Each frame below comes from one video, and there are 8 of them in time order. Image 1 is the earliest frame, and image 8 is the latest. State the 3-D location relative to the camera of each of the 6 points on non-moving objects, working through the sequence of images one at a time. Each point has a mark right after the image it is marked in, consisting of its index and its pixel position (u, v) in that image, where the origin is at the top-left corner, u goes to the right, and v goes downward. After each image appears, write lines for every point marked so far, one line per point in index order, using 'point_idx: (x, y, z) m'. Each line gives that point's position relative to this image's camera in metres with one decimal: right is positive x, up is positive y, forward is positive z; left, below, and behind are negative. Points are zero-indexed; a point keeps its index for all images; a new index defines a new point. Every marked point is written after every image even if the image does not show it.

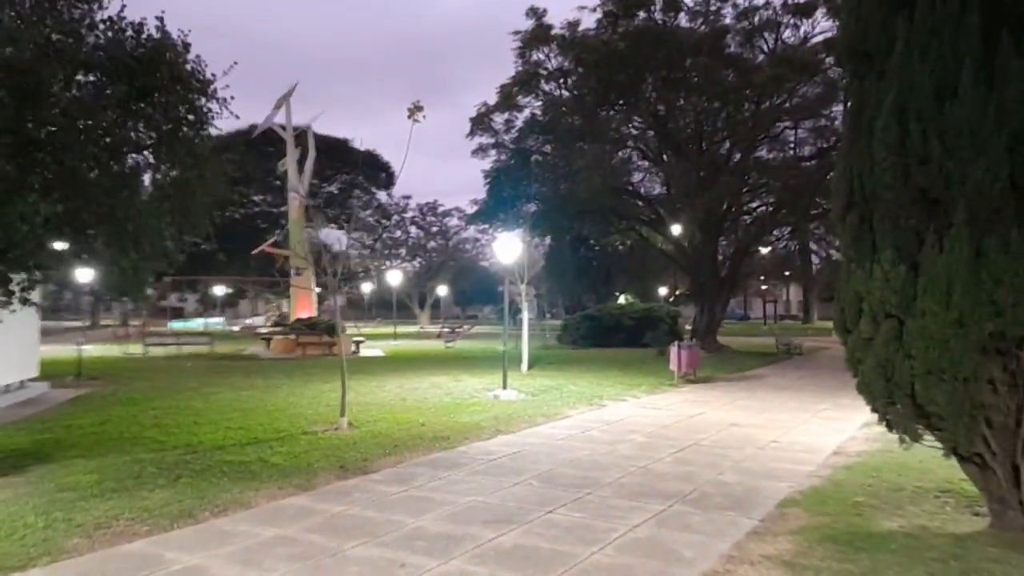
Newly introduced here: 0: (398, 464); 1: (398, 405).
0: (-1.2, -1.9, +8.4) m
1: (-1.8, -1.8, +12.5) m
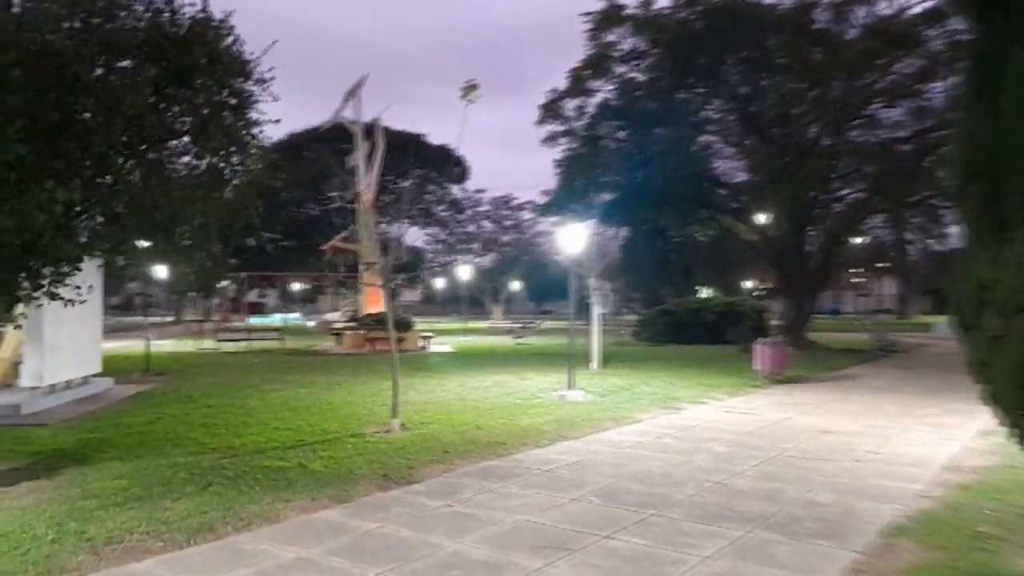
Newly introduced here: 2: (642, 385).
0: (-0.6, -1.8, +7.7) m
1: (-0.9, -1.7, +11.7) m
2: (+2.4, -1.8, +14.6) m
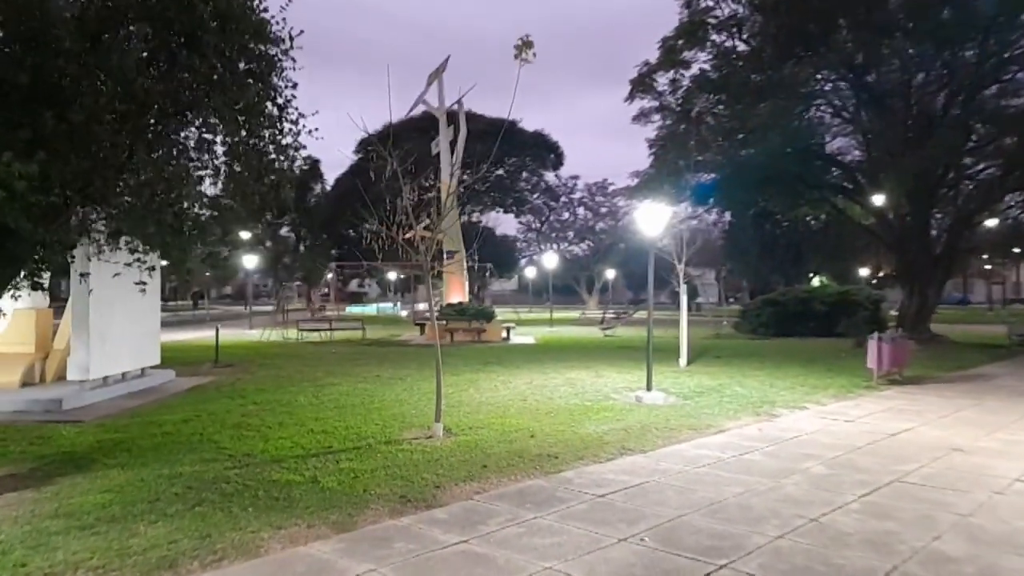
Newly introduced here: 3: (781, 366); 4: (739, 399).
0: (-0.3, -1.7, +6.5) m
1: (0.0, -1.6, +10.5) m
2: (+3.6, -1.6, +12.9) m
3: (+5.6, -1.6, +16.6) m
4: (+3.3, -1.6, +11.7) m
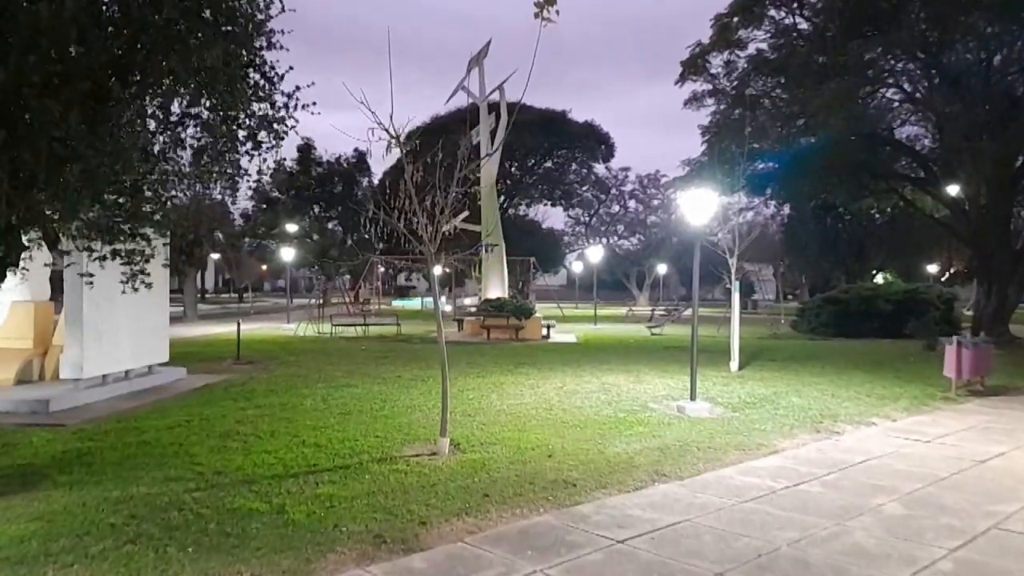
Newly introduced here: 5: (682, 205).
0: (-0.3, -1.7, +5.3) m
1: (+0.3, -1.5, +9.3) m
2: (+4.0, -1.6, +11.5) m
3: (+6.2, -1.6, +15.0) m
4: (+3.7, -1.6, +10.3) m
5: (+2.4, +1.1, +11.1) m
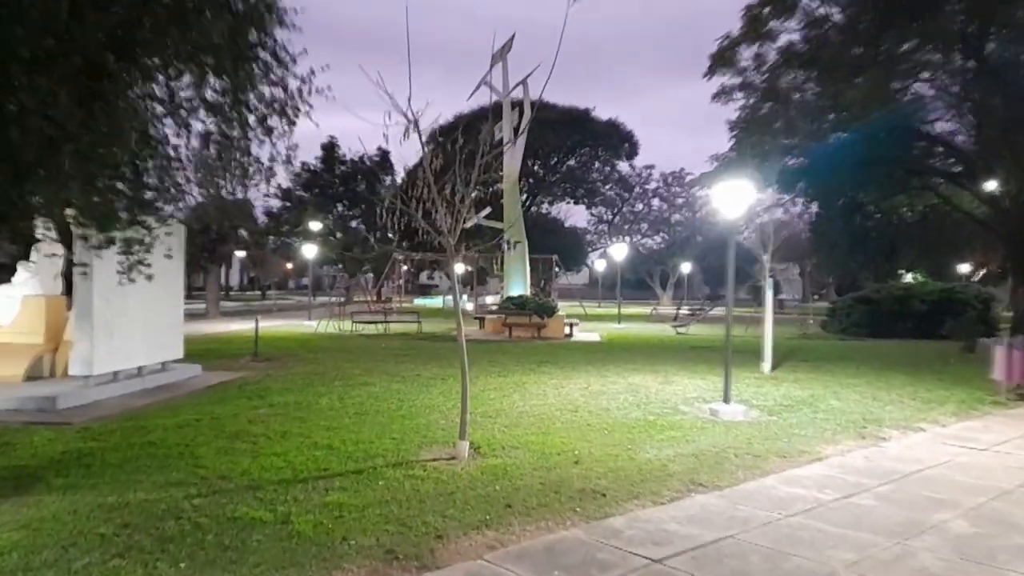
0: (-0.1, -1.6, +4.8) m
1: (+0.5, -1.5, +8.8) m
2: (+4.3, -1.5, +10.9) m
3: (+6.6, -1.5, +14.3) m
4: (+3.9, -1.5, +9.7) m
5: (+2.7, +1.2, +10.6) m
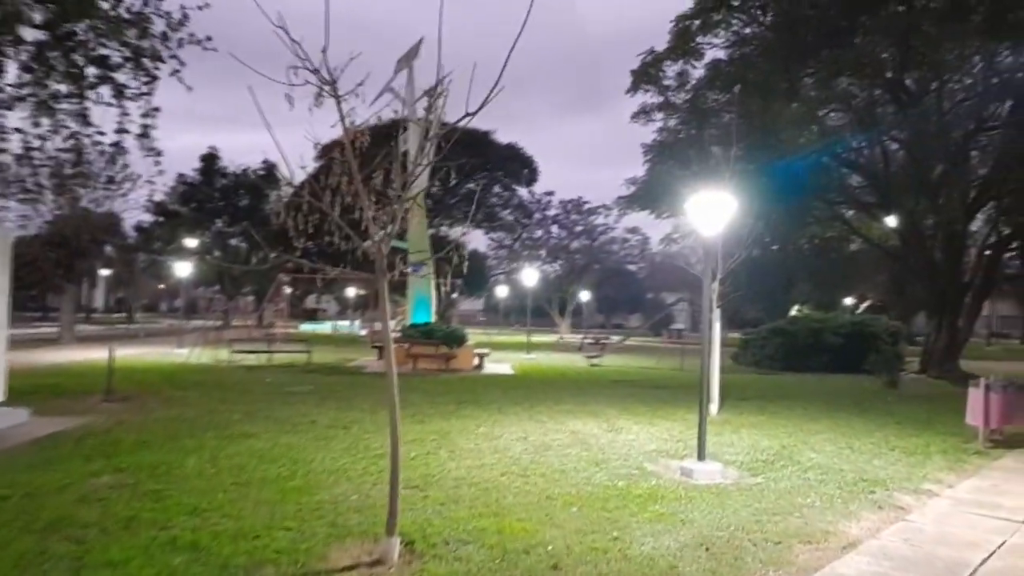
0: (-0.1, -1.7, +2.8) m
1: (0.0, -1.7, +6.8) m
2: (+3.5, -1.9, +9.4) m
3: (+5.2, -2.1, +13.1) m
4: (+3.2, -1.9, +8.1) m
5: (+1.9, +0.8, +8.9) m
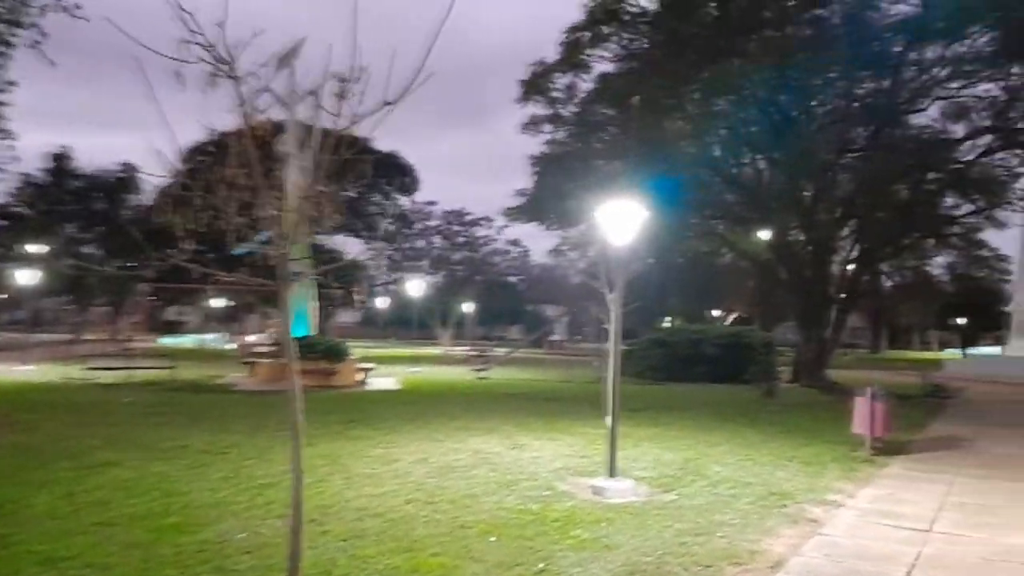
0: (-0.2, -1.7, +2.2) m
1: (-0.7, -1.8, +6.2) m
2: (+2.3, -2.1, +9.3) m
3: (+3.5, -2.3, +13.3) m
4: (+2.3, -2.0, +8.0) m
5: (+0.9, +0.7, +8.6) m
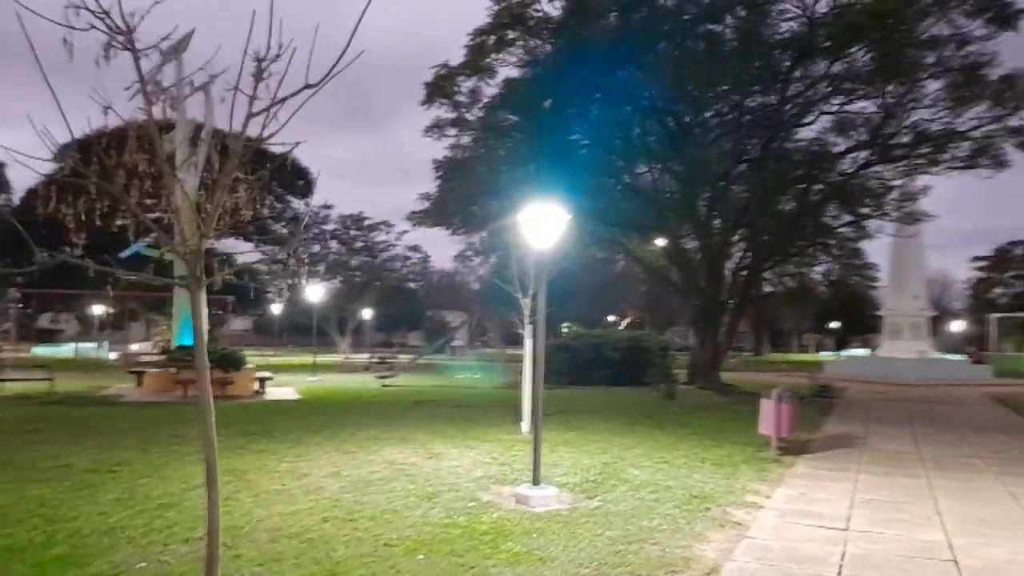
0: (-0.2, -1.7, +1.9) m
1: (-1.3, -1.8, +5.8) m
2: (+1.4, -2.1, +9.2) m
3: (+2.0, -2.4, +13.3) m
4: (+1.5, -2.1, +8.0) m
5: (0.0, +0.7, +8.4) m
